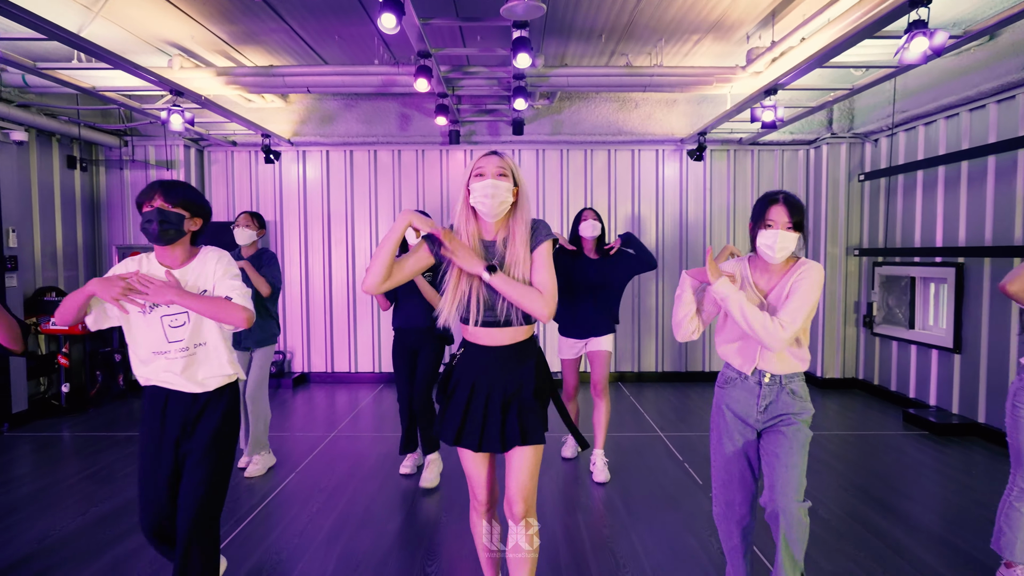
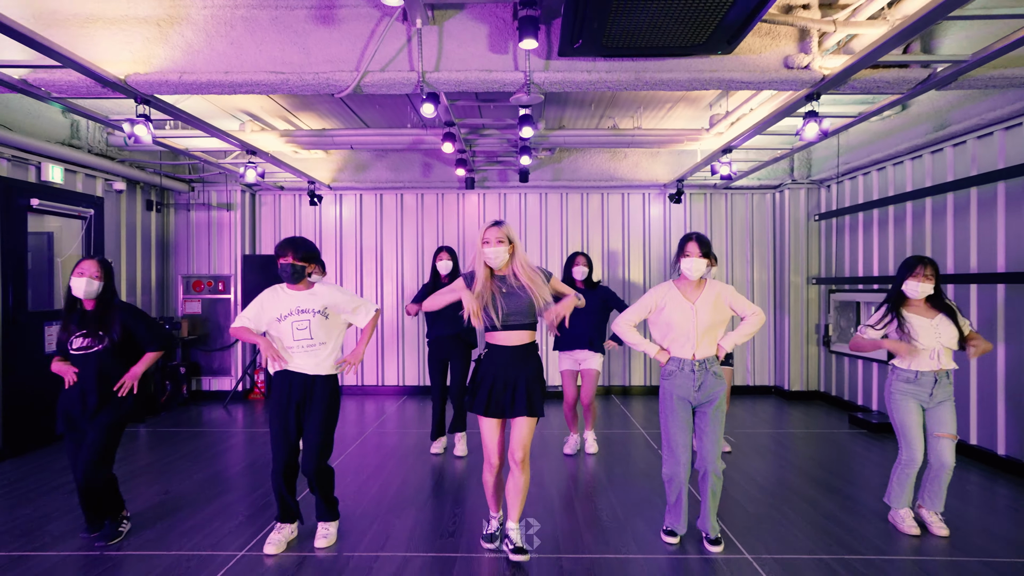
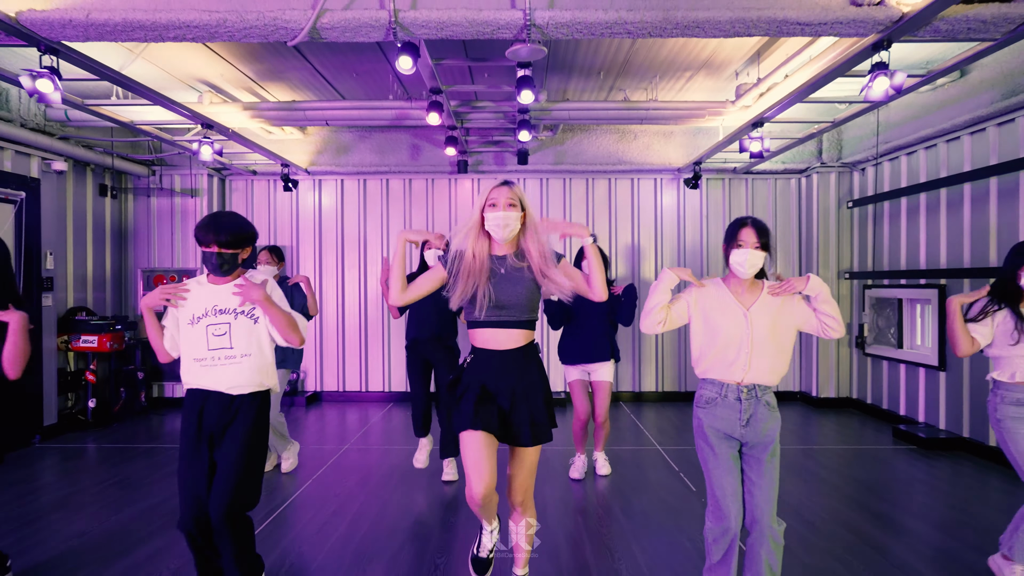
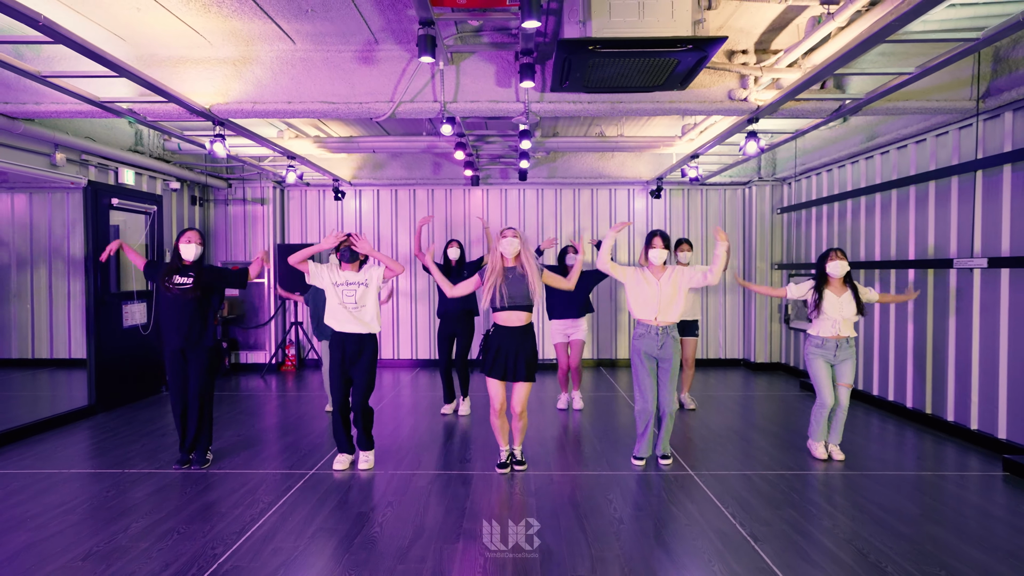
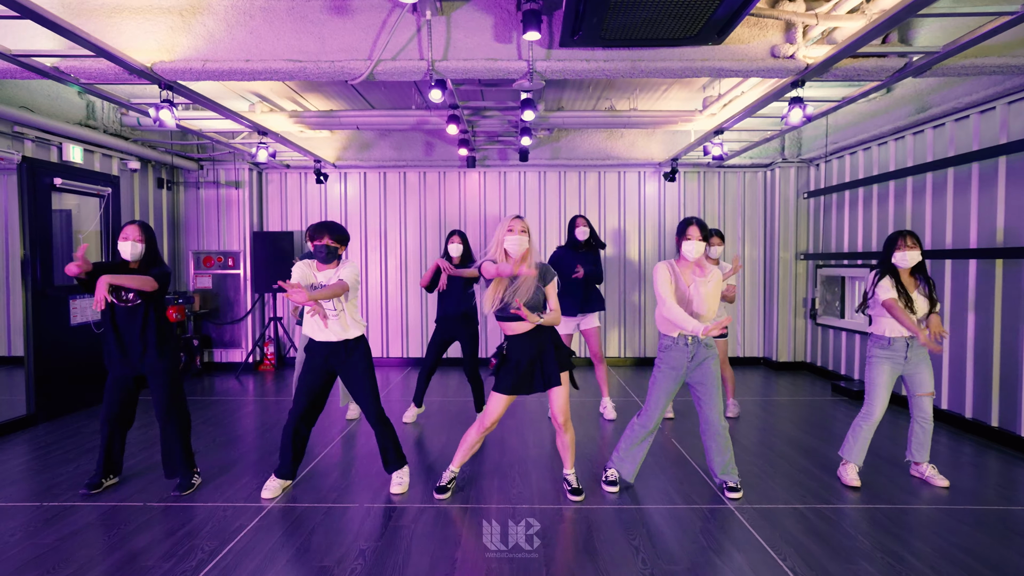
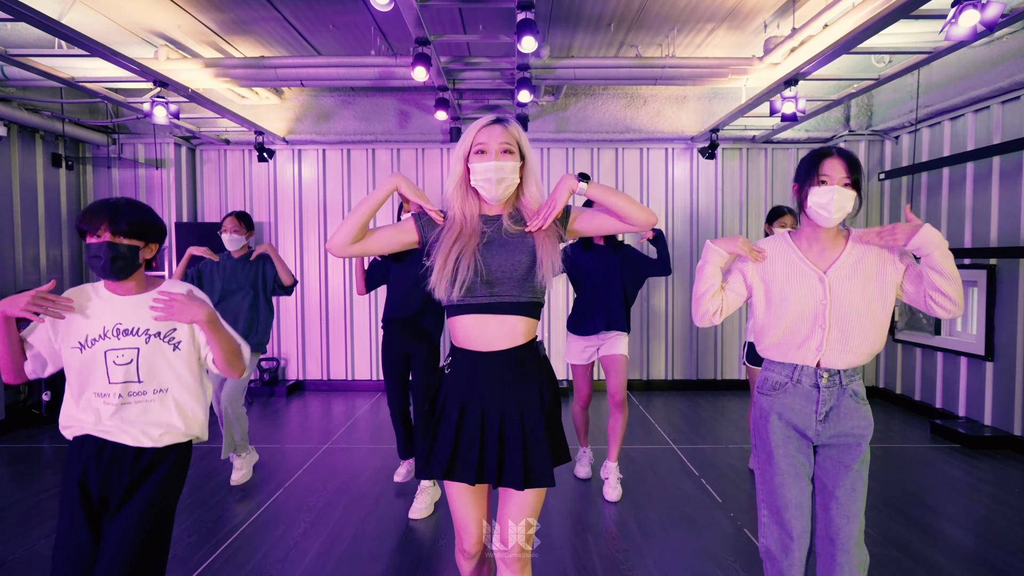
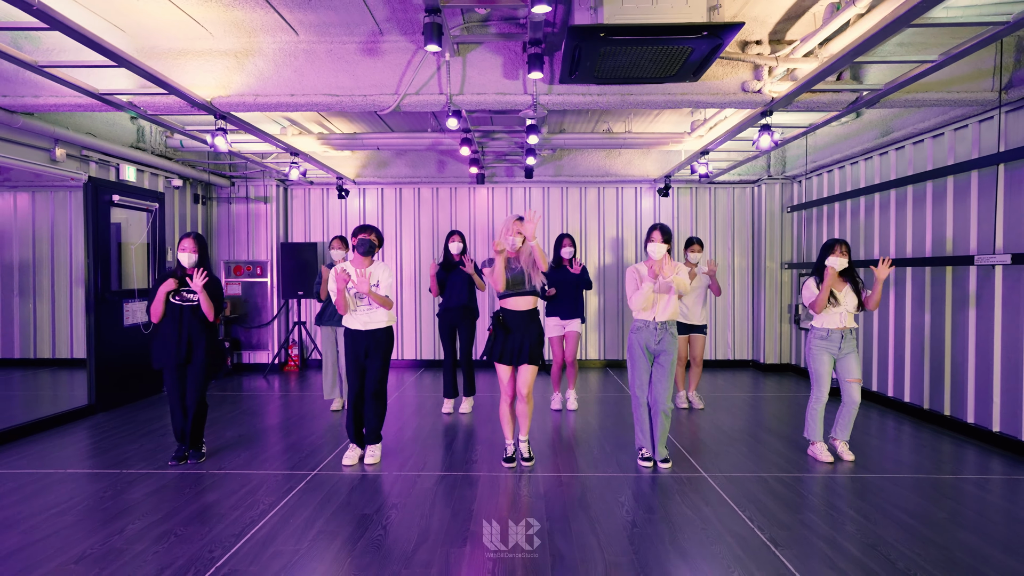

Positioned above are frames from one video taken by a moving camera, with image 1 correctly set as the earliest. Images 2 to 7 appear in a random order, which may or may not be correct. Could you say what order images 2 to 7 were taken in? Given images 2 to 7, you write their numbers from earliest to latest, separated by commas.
6, 3, 2, 4, 5, 7
